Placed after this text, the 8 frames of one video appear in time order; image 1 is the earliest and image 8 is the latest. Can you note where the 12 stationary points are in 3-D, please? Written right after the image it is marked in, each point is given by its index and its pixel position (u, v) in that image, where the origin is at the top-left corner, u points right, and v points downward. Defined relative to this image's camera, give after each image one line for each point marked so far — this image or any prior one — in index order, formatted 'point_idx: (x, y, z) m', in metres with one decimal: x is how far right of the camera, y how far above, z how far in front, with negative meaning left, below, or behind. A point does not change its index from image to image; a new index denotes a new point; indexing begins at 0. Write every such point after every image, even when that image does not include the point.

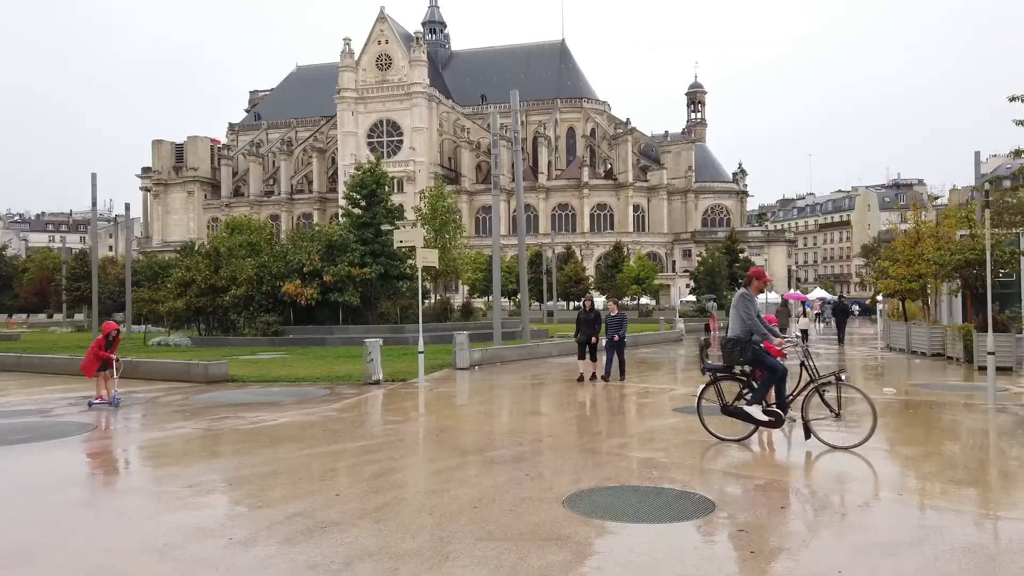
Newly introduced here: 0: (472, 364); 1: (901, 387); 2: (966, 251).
0: (-1.0, -1.8, +18.0) m
1: (+7.2, -1.8, +14.1) m
2: (+9.8, +0.8, +16.8) m
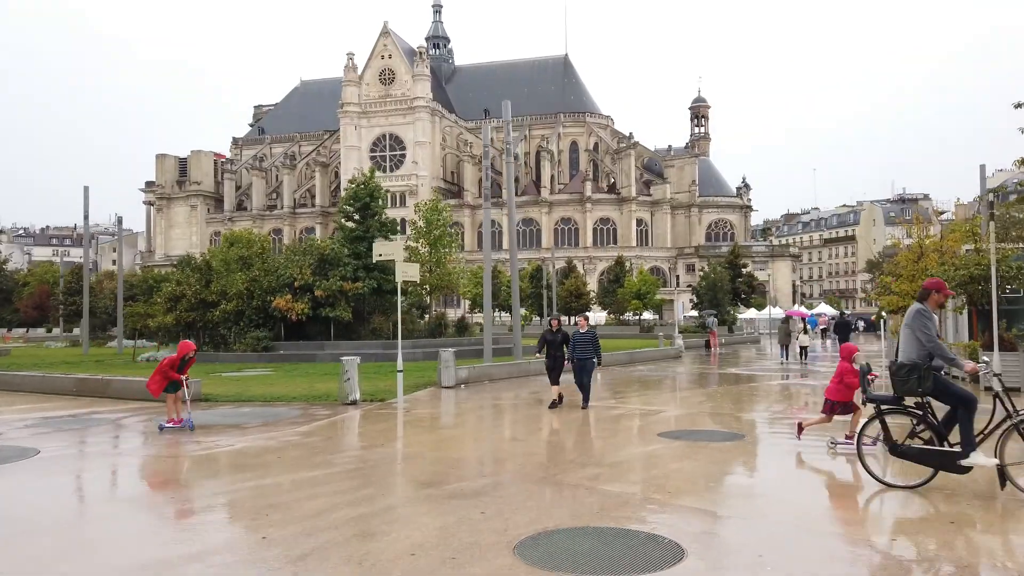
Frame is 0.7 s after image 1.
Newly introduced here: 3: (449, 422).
0: (-1.3, -2.2, +17.4) m
1: (+6.9, -2.1, +13.4) m
2: (+9.6, +0.4, +16.2) m
3: (-1.2, -2.1, +13.1) m
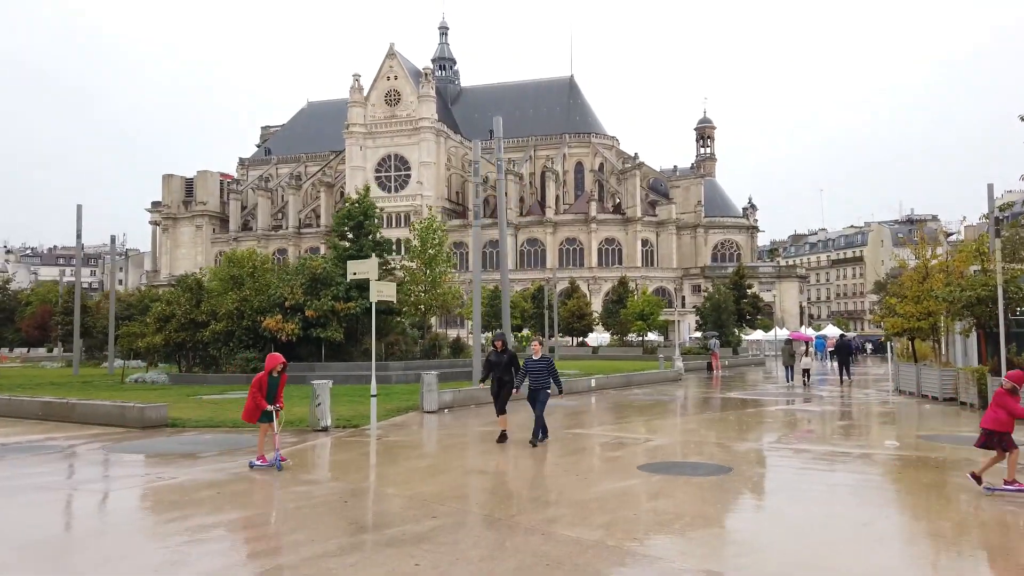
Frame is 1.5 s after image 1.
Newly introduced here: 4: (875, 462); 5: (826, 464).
0: (-1.6, -2.6, +16.7) m
1: (+6.5, -2.5, +12.6) m
2: (+9.3, 0.0, +15.5) m
3: (-1.5, -2.5, +12.4) m
4: (+5.3, -2.4, +11.4) m
5: (+4.7, -2.6, +11.4) m
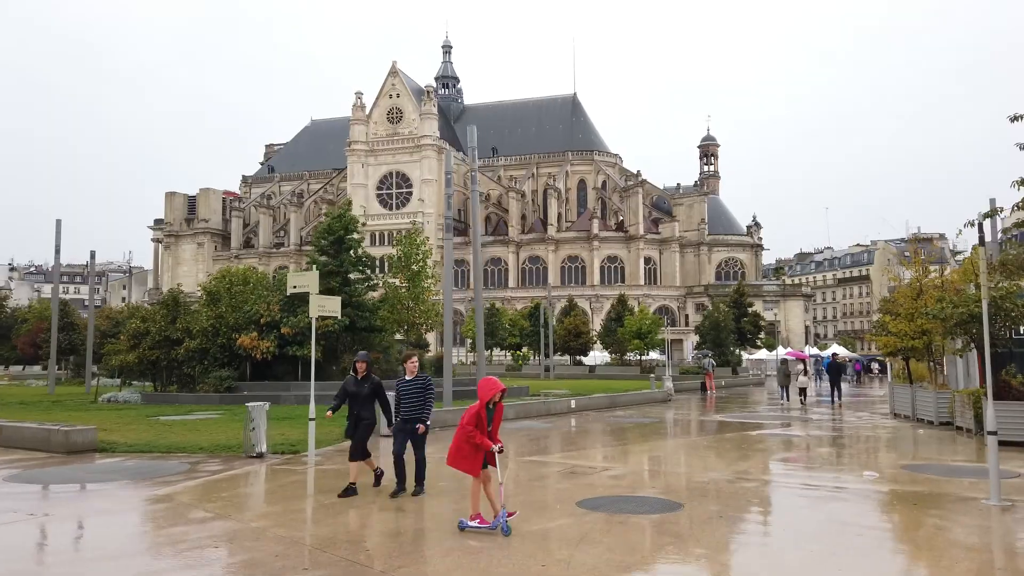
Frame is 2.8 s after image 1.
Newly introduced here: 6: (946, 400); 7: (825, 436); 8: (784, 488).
0: (-2.3, -2.9, +15.7) m
1: (+5.8, -2.7, +11.6) m
2: (+8.5, -0.3, +14.4) m
3: (-2.3, -2.7, +11.4) m
4: (+4.6, -2.6, +10.4) m
5: (+3.9, -2.8, +10.3) m
6: (+9.7, -2.5, +17.1) m
7: (+8.1, -3.8, +19.8) m
8: (+3.9, -2.8, +11.0) m
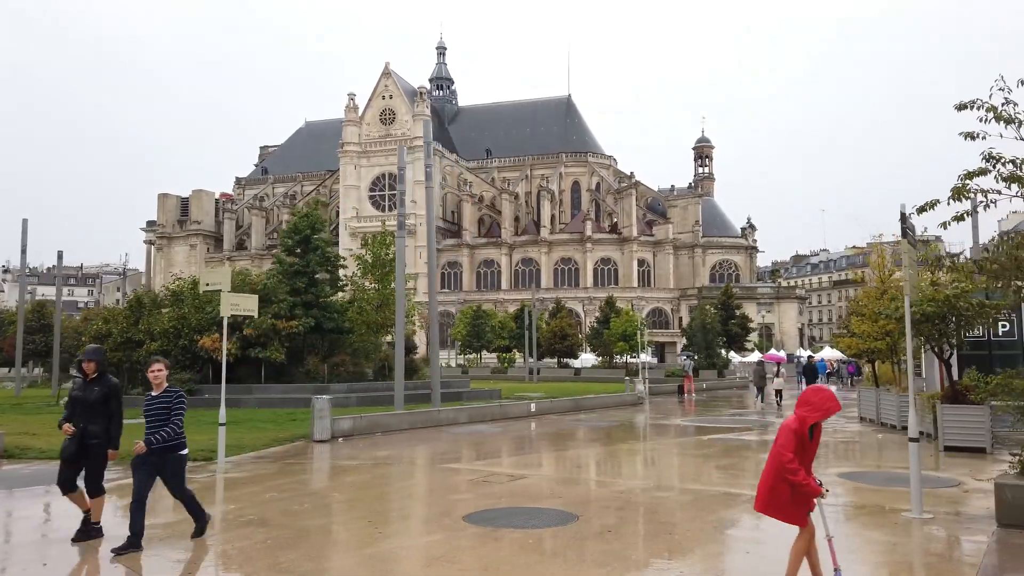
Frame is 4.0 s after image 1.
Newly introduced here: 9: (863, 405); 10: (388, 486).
0: (-3.4, -2.9, +15.1) m
1: (+4.6, -2.7, +10.9) m
2: (+7.4, -0.3, +13.8) m
3: (-3.4, -2.7, +10.8) m
4: (+3.4, -2.5, +9.8) m
5: (+2.7, -2.8, +9.7) m
6: (+8.5, -2.5, +16.5) m
7: (+7.0, -3.8, +19.2) m
8: (+2.8, -2.8, +10.4) m
9: (+8.7, -2.9, +19.0) m
10: (-2.0, -3.0, +12.2) m
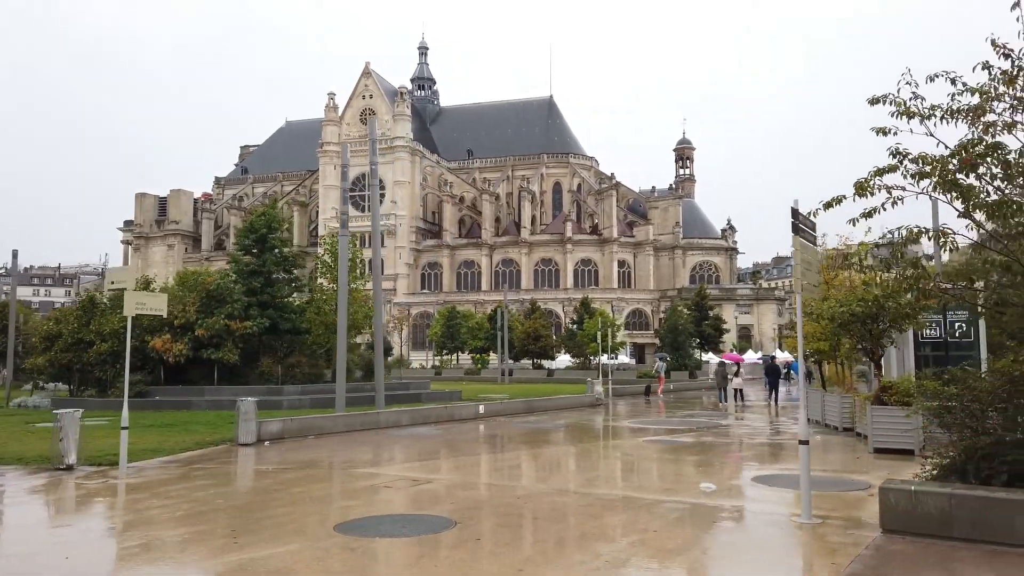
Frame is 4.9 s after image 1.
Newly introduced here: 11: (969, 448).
0: (-4.7, -2.9, +14.8) m
1: (+3.4, -2.7, +10.7) m
2: (+6.1, -0.3, +13.6) m
3: (-4.6, -2.6, +10.4) m
4: (+2.2, -2.5, +9.5) m
5: (+1.6, -2.8, +9.5) m
6: (+7.2, -2.5, +16.3) m
7: (+5.6, -3.8, +19.0) m
8: (+1.6, -2.8, +10.1) m
9: (+7.4, -2.9, +18.8) m
10: (-3.2, -3.0, +11.9) m
11: (+5.1, -1.8, +8.5) m
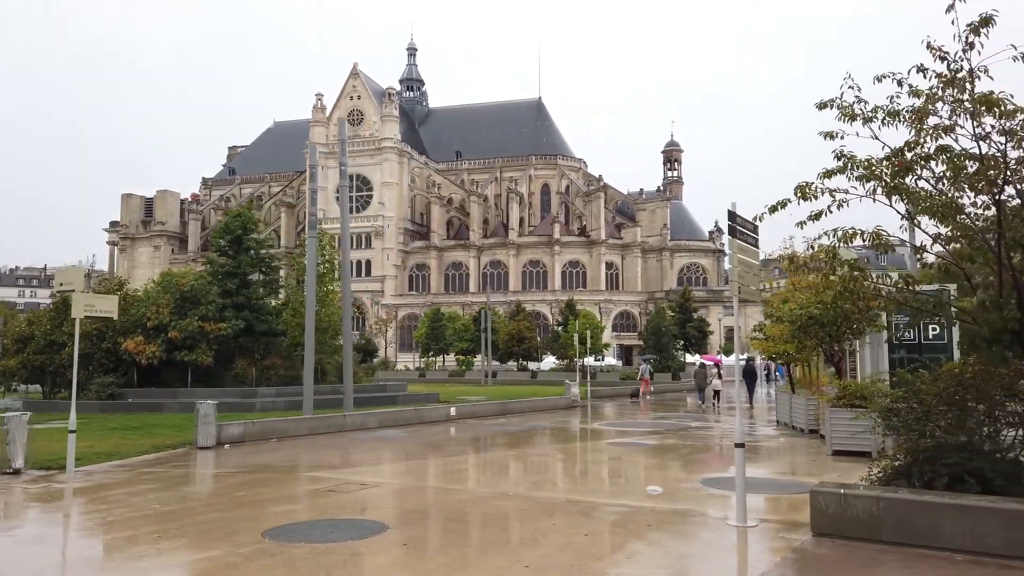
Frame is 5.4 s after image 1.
0: (-5.4, -2.9, +14.6) m
1: (+2.7, -2.7, +10.7) m
2: (+5.4, -0.3, +13.6) m
3: (-5.3, -2.7, +10.3) m
4: (+1.6, -2.6, +9.5) m
5: (+0.9, -2.8, +9.4) m
6: (+6.5, -2.5, +16.3) m
7: (+4.9, -3.8, +19.0) m
8: (+0.9, -2.8, +10.1) m
9: (+6.6, -3.0, +18.9) m
10: (-3.9, -3.0, +11.8) m
11: (+4.4, -1.8, +8.5) m
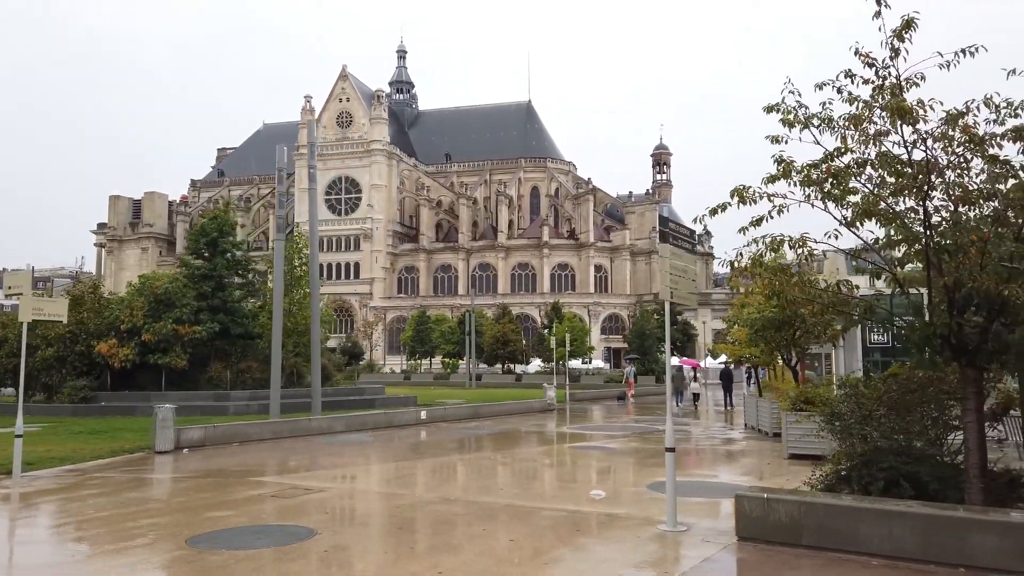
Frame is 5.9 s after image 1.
0: (-6.1, -3.0, +14.6) m
1: (+2.1, -2.8, +10.7) m
2: (+4.7, -0.4, +13.7) m
3: (-6.0, -2.7, +10.2) m
4: (+0.9, -2.6, +9.5) m
5: (+0.2, -2.8, +9.4) m
6: (+5.8, -2.6, +16.4) m
7: (+4.1, -3.9, +19.0) m
8: (+0.2, -2.9, +10.1) m
9: (+5.9, -3.1, +18.9) m
10: (-4.6, -3.0, +11.7) m
11: (+3.8, -1.8, +8.5) m
